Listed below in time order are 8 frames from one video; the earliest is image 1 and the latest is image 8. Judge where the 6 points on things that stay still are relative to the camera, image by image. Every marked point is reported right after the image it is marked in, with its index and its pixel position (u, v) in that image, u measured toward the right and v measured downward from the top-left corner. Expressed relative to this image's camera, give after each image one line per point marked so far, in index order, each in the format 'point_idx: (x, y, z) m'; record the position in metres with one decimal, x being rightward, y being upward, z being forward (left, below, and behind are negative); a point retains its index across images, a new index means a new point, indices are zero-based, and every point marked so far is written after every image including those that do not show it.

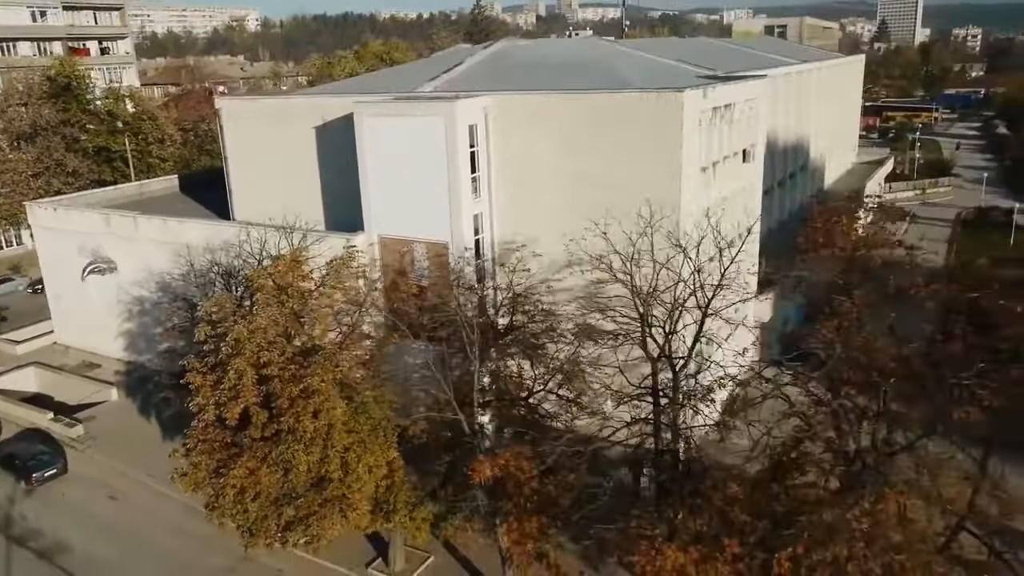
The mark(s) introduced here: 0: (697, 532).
0: (+2.3, -3.1, +9.6) m
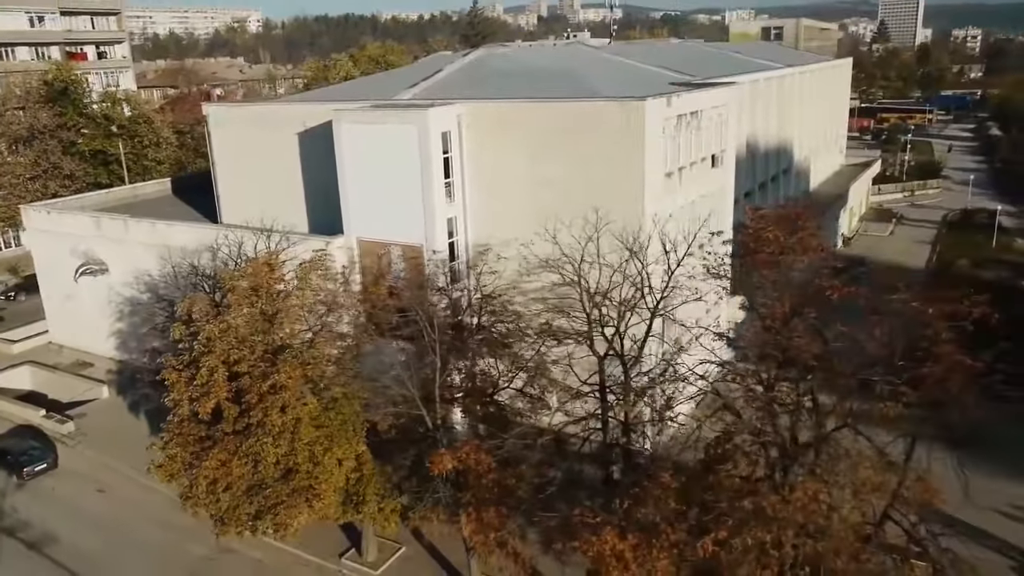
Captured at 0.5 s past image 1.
0: (+1.6, -3.1, +10.3) m
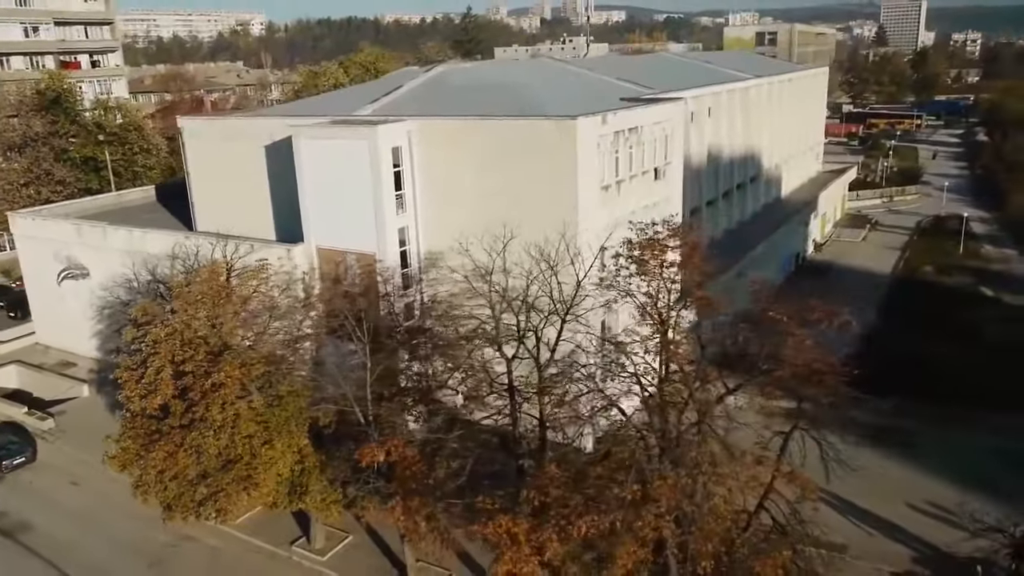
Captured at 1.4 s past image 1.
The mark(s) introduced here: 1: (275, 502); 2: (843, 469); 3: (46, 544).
0: (+0.2, -3.2, +11.4) m
1: (-4.4, -4.0, +14.3) m
2: (+8.3, -4.5, +19.0) m
3: (-10.8, -5.9, +17.6) m
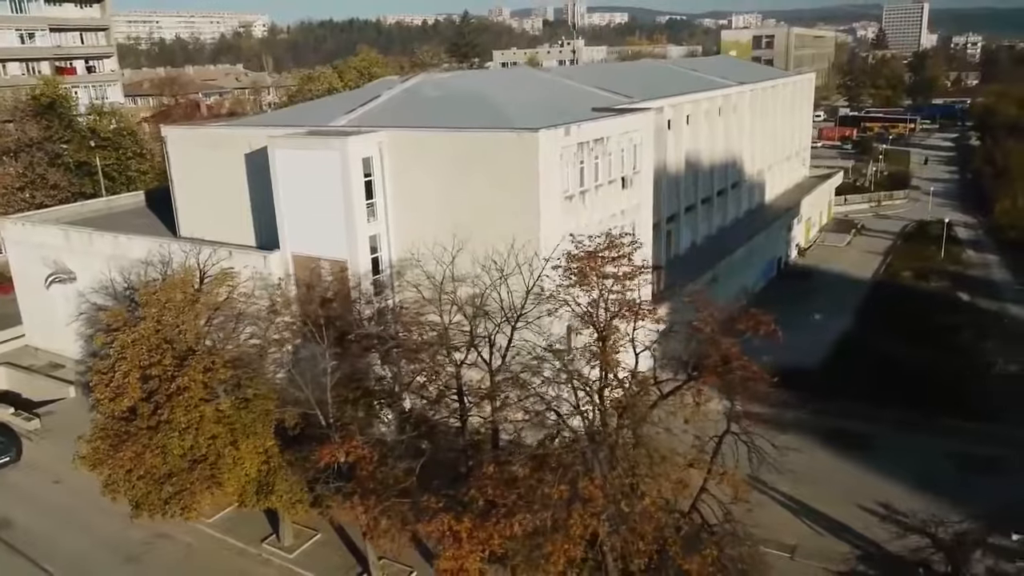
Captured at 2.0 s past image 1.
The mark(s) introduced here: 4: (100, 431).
0: (-0.6, -3.4, +12.0) m
1: (-5.2, -4.1, +14.9) m
2: (+7.4, -4.7, +19.6) m
3: (-11.6, -6.1, +18.3) m
4: (-7.9, -2.7, +14.7) m
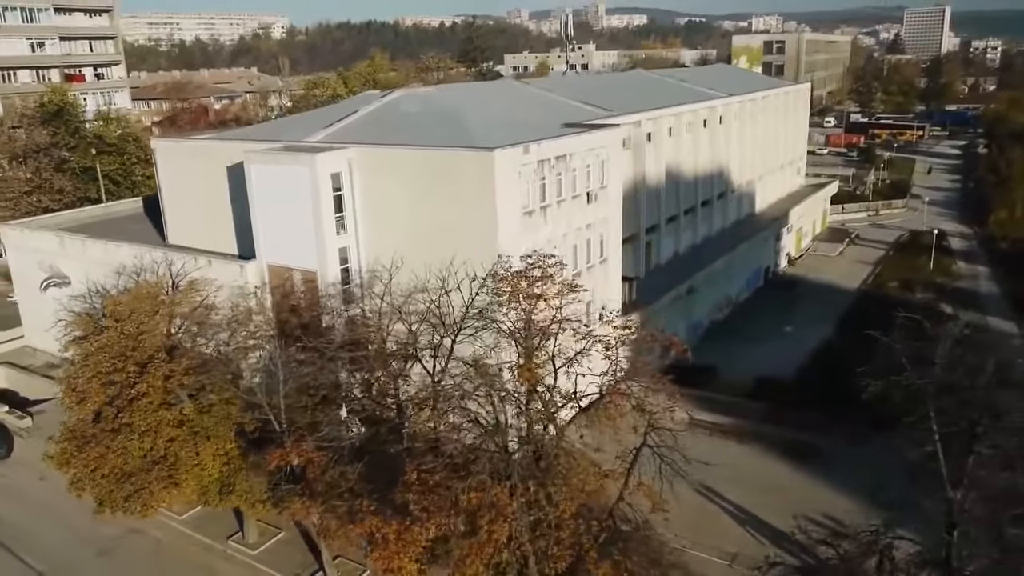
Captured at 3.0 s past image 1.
0: (-1.9, -3.7, +12.8) m
1: (-6.4, -4.4, +15.8) m
2: (+6.3, -5.1, +20.2) m
3: (-12.7, -6.2, +19.3) m
4: (-9.1, -2.9, +15.6) m
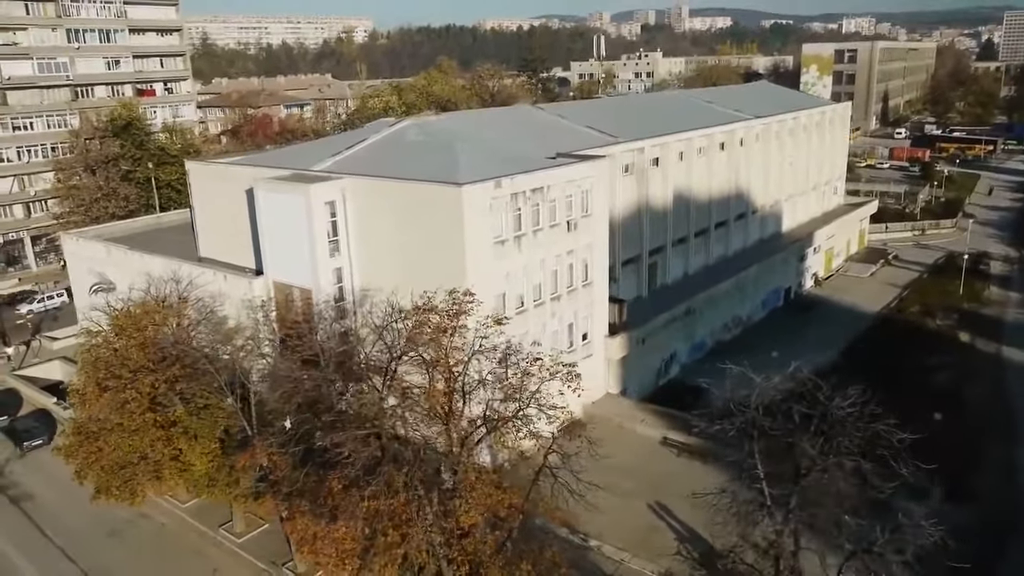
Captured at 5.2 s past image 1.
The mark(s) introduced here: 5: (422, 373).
0: (-3.5, -4.3, +14.7) m
1: (-7.8, -4.8, +18.1) m
2: (+5.3, -5.9, +21.3) m
3: (-13.8, -6.5, +22.2) m
4: (-10.4, -3.3, +18.2) m
5: (-2.0, -1.9, +16.7) m
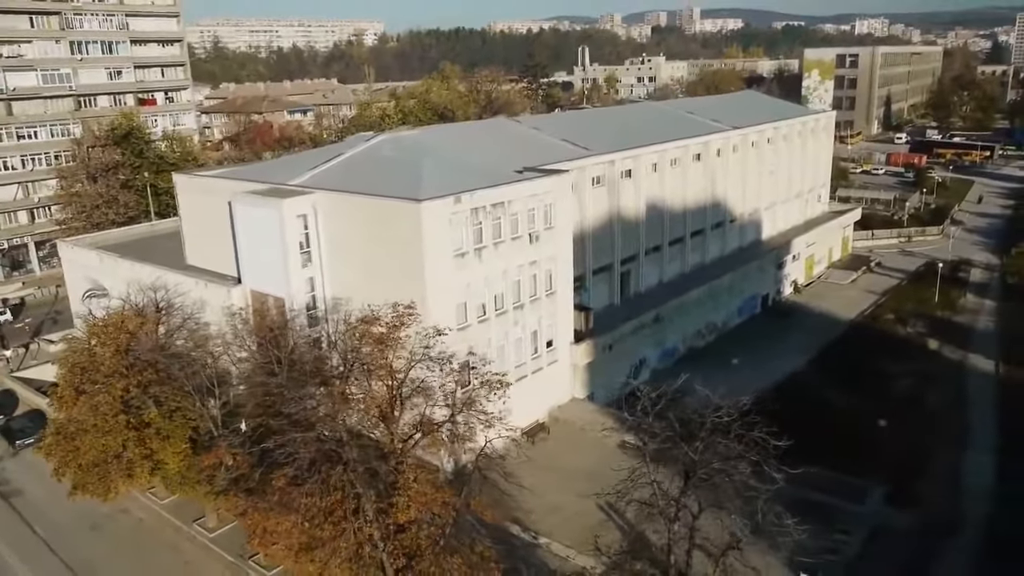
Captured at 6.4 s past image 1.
0: (-4.9, -4.5, +16.0) m
1: (-9.1, -5.1, +19.4) m
2: (+4.1, -6.2, +22.4) m
3: (-15.0, -6.7, +23.6) m
4: (-11.7, -3.6, +19.5) m
5: (-3.3, -2.2, +18.0) m
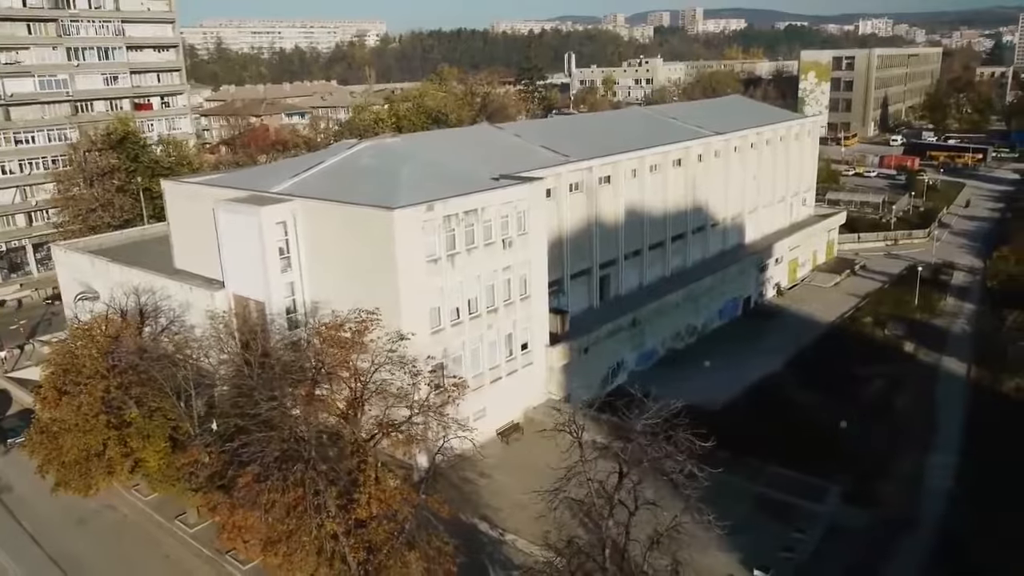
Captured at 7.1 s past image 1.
0: (-5.8, -4.7, +16.8) m
1: (-10.0, -5.2, +20.2) m
2: (+3.2, -6.4, +23.1) m
3: (-15.9, -6.9, +24.5) m
4: (-12.6, -3.7, +20.4) m
5: (-4.2, -2.3, +18.8) m
